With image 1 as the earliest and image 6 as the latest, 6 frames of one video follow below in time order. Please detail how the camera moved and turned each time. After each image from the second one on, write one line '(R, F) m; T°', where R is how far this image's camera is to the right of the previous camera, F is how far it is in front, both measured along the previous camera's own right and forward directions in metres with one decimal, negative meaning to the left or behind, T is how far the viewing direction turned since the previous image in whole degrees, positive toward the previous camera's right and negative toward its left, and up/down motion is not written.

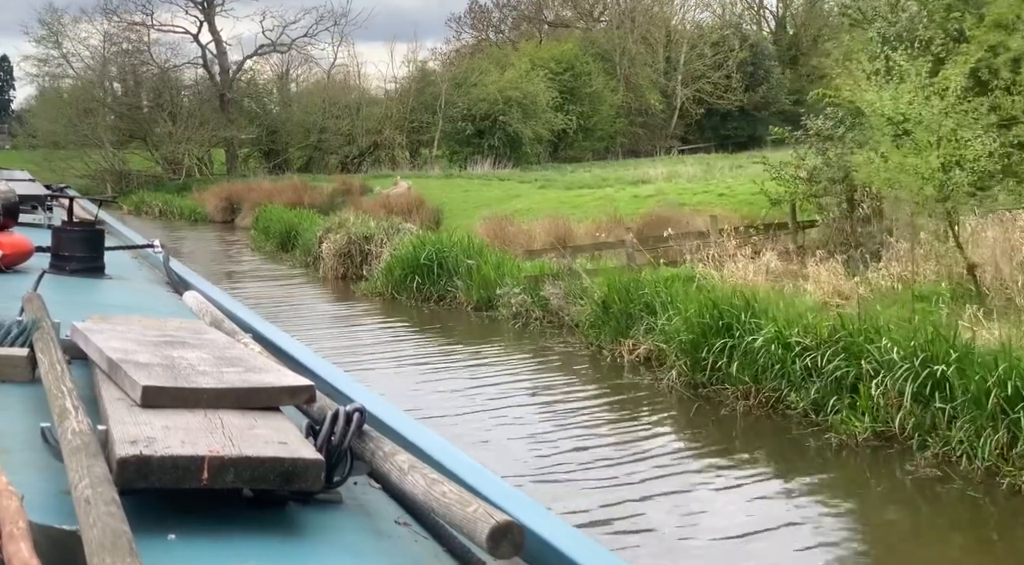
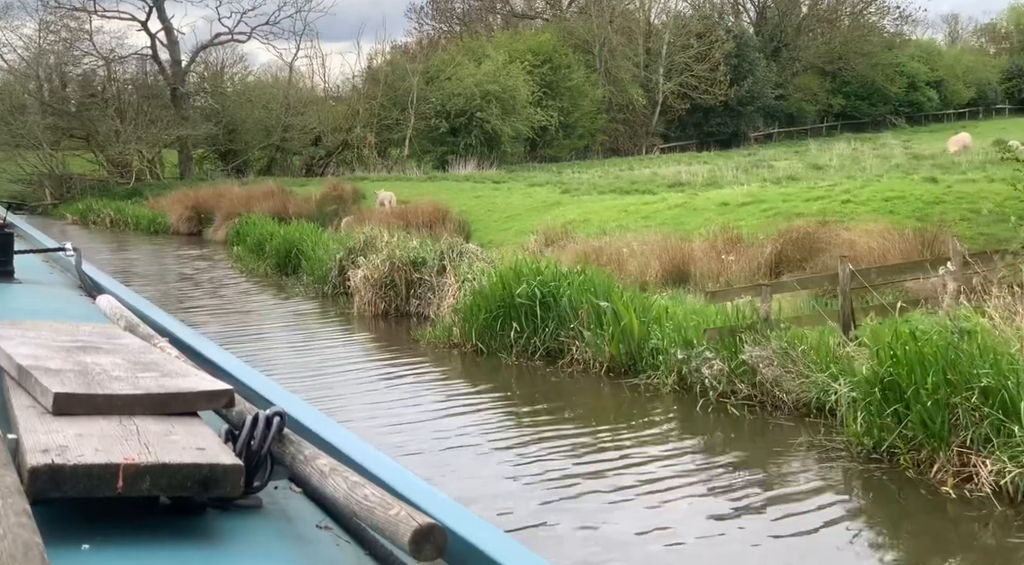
(-1.8, +4.5) m; +3°
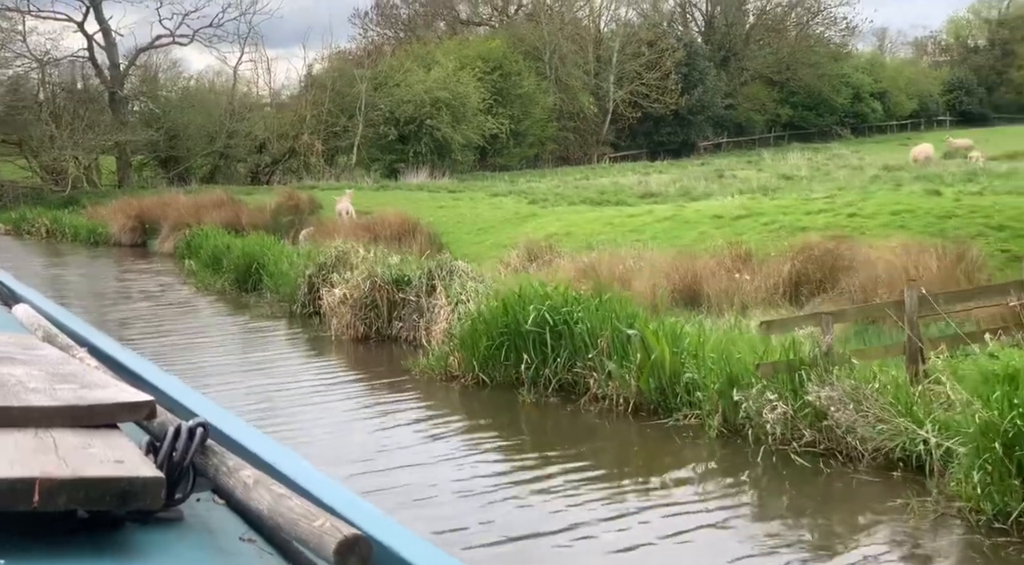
(-0.6, +1.3) m; +3°
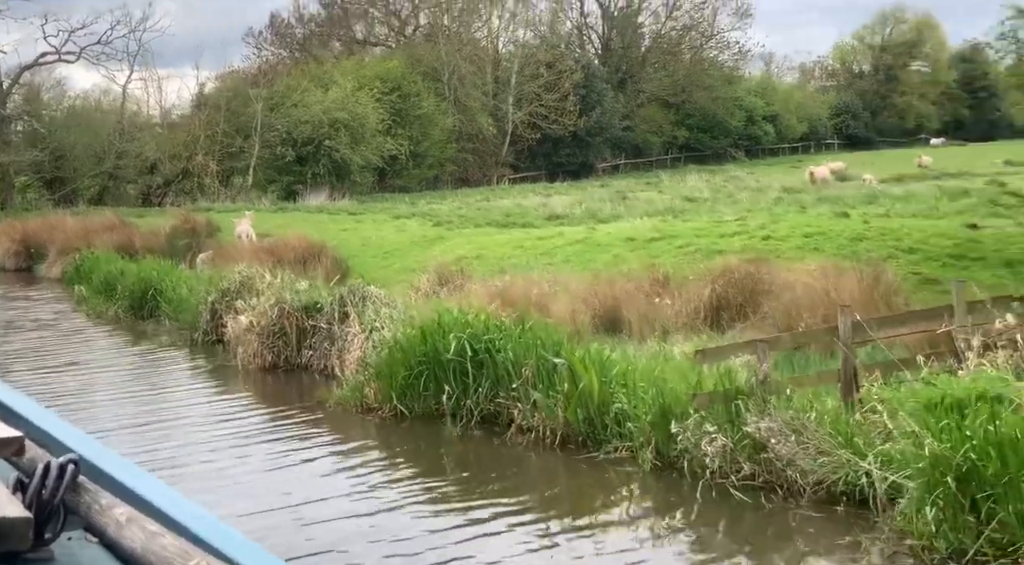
(-0.2, +0.4) m; +5°
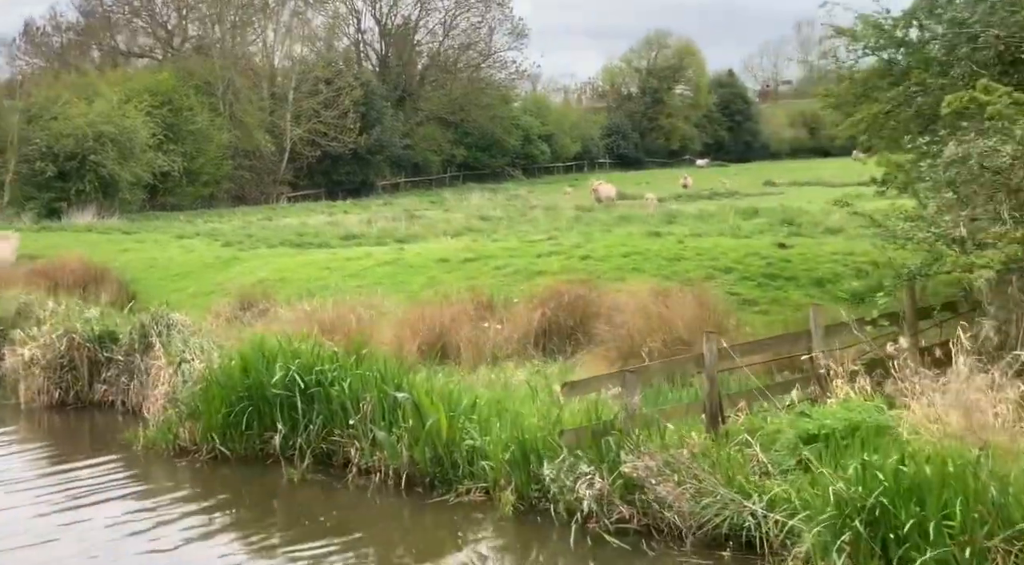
(-0.5, +0.7) m; +11°
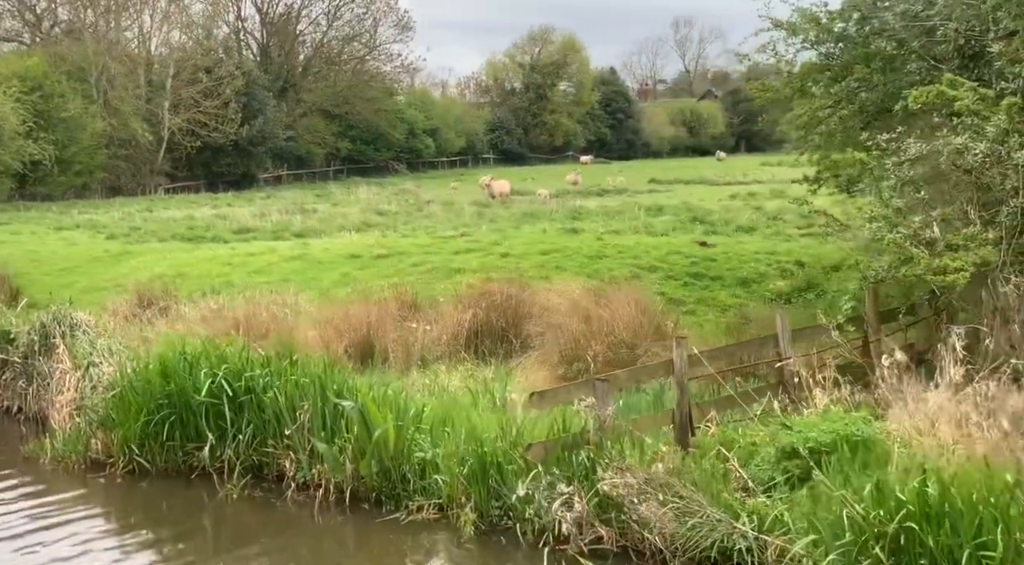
(-0.5, +0.6) m; +6°
